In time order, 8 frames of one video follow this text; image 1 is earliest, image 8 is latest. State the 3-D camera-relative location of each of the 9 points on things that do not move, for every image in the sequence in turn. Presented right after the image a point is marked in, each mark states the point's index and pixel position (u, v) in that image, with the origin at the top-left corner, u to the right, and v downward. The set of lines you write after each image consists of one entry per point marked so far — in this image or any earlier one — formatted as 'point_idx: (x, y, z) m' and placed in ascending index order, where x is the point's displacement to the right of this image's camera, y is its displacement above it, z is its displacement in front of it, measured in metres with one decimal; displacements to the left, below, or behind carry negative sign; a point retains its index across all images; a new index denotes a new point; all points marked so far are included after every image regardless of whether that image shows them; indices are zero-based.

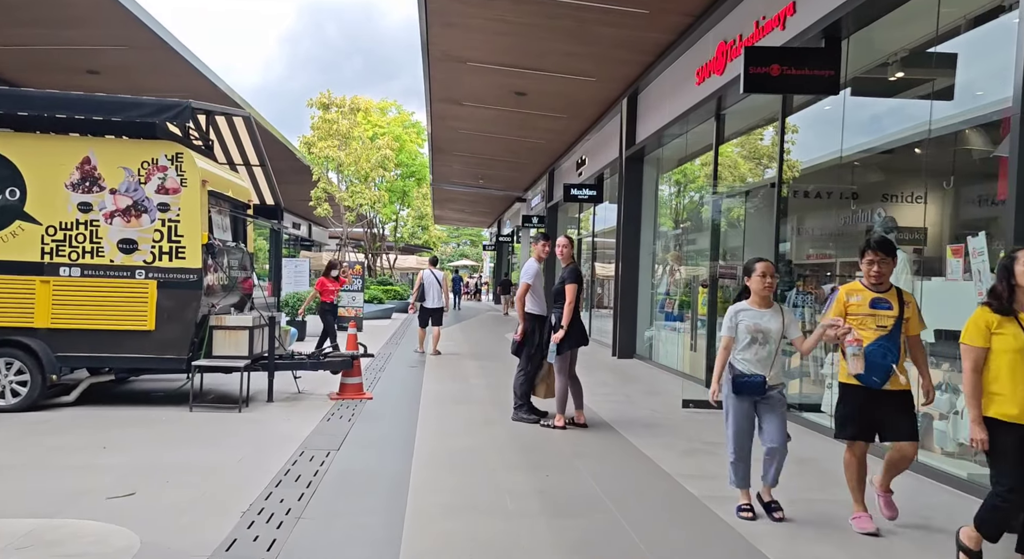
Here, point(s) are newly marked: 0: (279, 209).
0: (-3.3, +1.0, +10.5) m
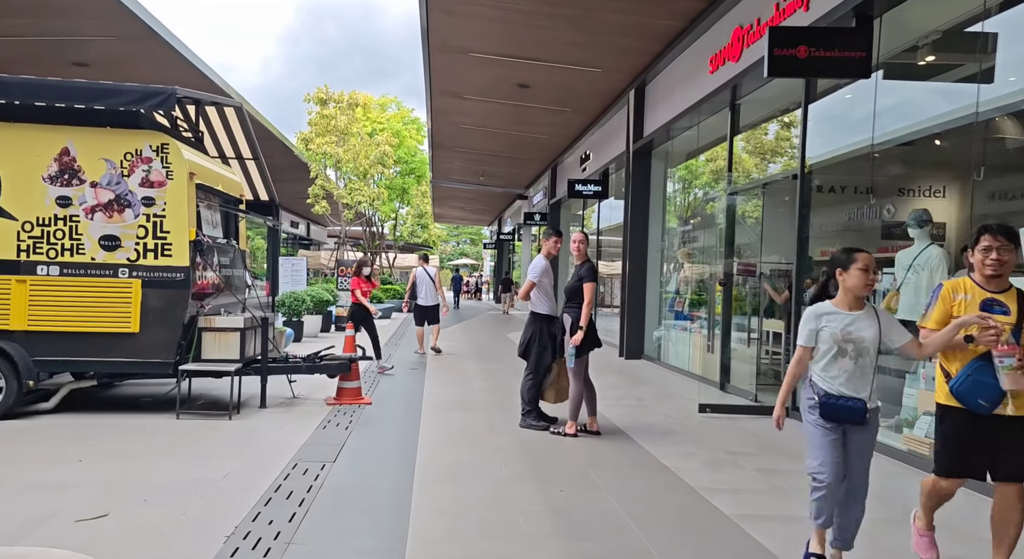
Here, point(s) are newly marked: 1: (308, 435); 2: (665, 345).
0: (-3.3, +1.0, +10.1) m
1: (-1.8, -1.3, +6.4) m
2: (+2.5, -1.1, +12.1) m
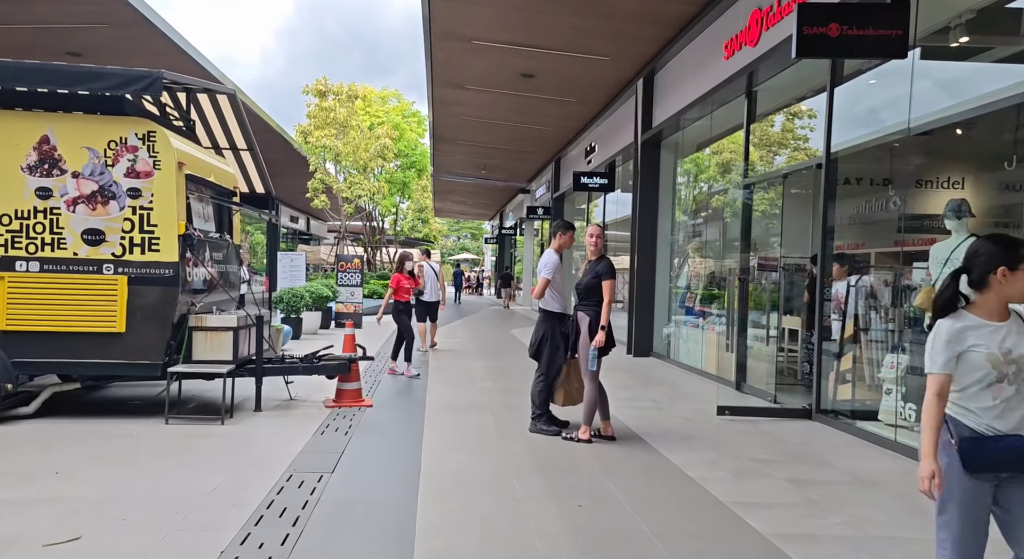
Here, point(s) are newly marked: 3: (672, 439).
0: (-3.2, +1.1, +9.7) m
1: (-1.7, -1.3, +6.0) m
2: (+2.6, -1.0, +11.7) m
3: (+1.3, -1.3, +6.1) m
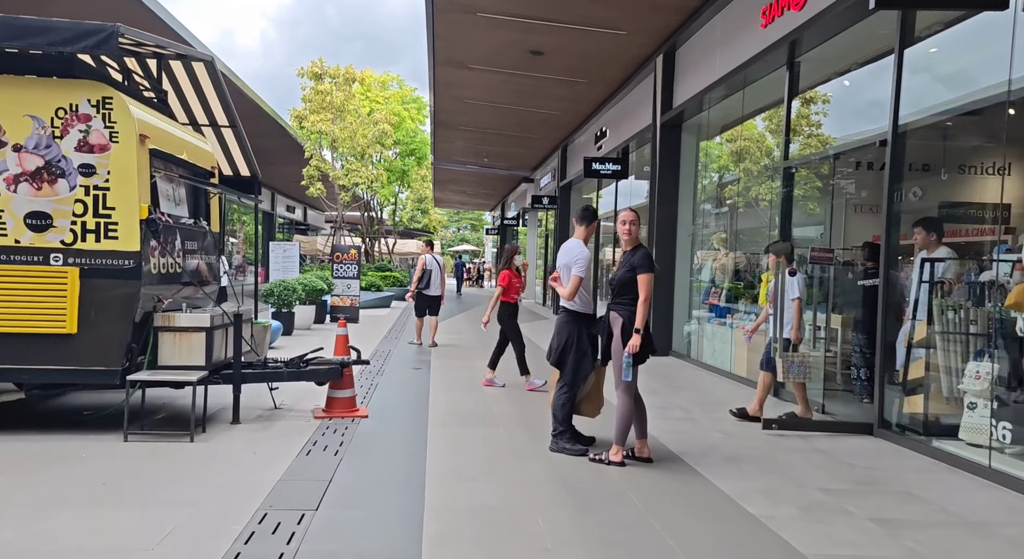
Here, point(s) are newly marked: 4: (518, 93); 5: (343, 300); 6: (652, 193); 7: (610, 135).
0: (-3.1, +1.2, +8.8) m
1: (-1.6, -1.3, +5.1) m
2: (+2.7, -0.9, +10.8) m
3: (+1.5, -1.3, +5.3) m
4: (+0.1, +4.0, +15.9) m
5: (-3.7, -0.5, +16.4) m
6: (+2.3, +1.4, +12.0) m
7: (+2.1, +3.1, +15.7) m
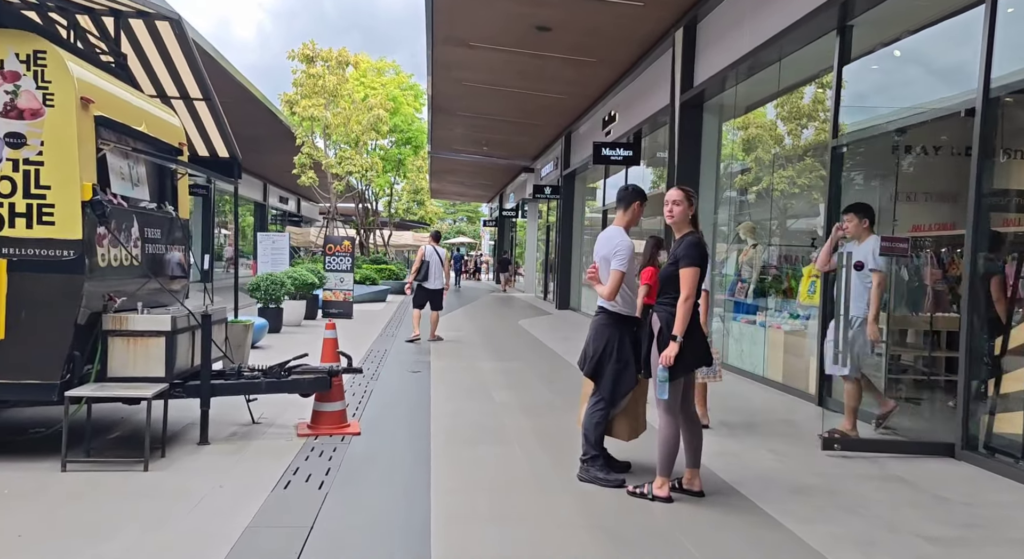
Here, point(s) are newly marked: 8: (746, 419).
0: (-2.9, +1.2, +7.9) m
1: (-1.4, -1.2, +4.2) m
2: (+2.8, -0.8, +9.9) m
3: (+1.6, -1.3, +4.4) m
4: (+0.2, +4.1, +14.9) m
5: (-3.7, -0.3, +15.5) m
6: (+2.4, +1.5, +11.0) m
7: (+2.2, +3.2, +14.8) m
8: (+2.0, -1.2, +6.5) m
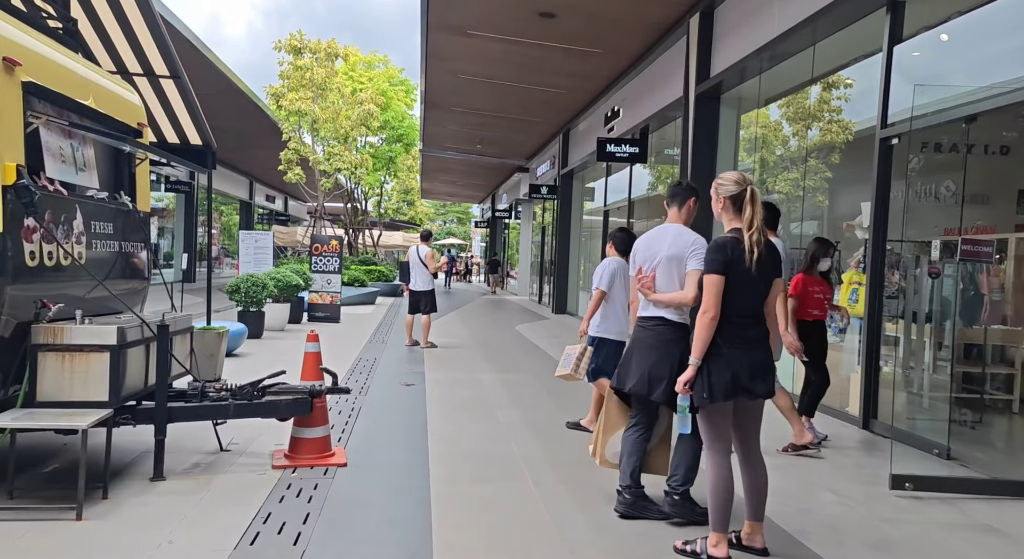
0: (-2.9, +1.2, +7.0) m
1: (-1.3, -1.3, +3.4) m
2: (+2.8, -0.9, +9.1) m
3: (+1.7, -1.3, +3.6) m
4: (+0.2, +4.1, +14.1) m
5: (-3.8, -0.3, +14.6) m
6: (+2.4, +1.4, +10.3) m
7: (+2.1, +3.1, +14.0) m
8: (+2.1, -1.3, +5.7) m
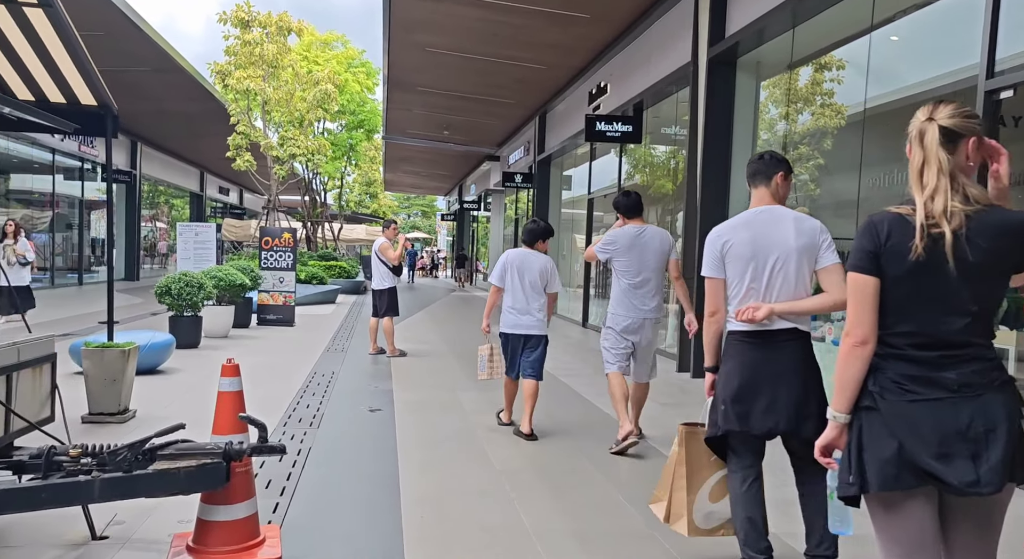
0: (-2.9, +1.2, +5.3) m
1: (-1.2, -1.3, +1.8) m
2: (+2.7, -0.8, +7.8) m
3: (+1.8, -1.3, +2.2) m
4: (-0.2, +4.2, +12.6) m
5: (-4.2, -0.3, +12.9) m
6: (+2.2, +1.5, +8.8) m
7: (+1.7, +3.2, +12.6) m
8: (+2.1, -1.2, +4.3) m
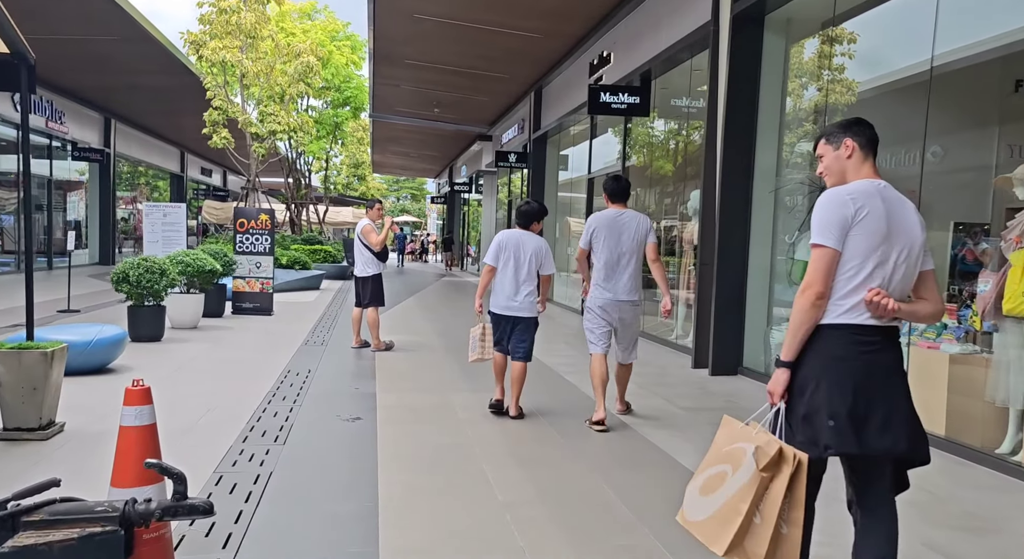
0: (-2.9, +1.3, +4.3) m
1: (-1.1, -1.3, +0.9) m
2: (+2.7, -0.7, +6.9) m
3: (+1.9, -1.3, +1.3) m
4: (-0.3, +4.4, +11.6) m
5: (-4.2, -0.1, +11.9) m
6: (+2.1, +1.6, +7.9) m
7: (+1.7, +3.5, +11.6) m
8: (+2.2, -1.2, +3.4) m
